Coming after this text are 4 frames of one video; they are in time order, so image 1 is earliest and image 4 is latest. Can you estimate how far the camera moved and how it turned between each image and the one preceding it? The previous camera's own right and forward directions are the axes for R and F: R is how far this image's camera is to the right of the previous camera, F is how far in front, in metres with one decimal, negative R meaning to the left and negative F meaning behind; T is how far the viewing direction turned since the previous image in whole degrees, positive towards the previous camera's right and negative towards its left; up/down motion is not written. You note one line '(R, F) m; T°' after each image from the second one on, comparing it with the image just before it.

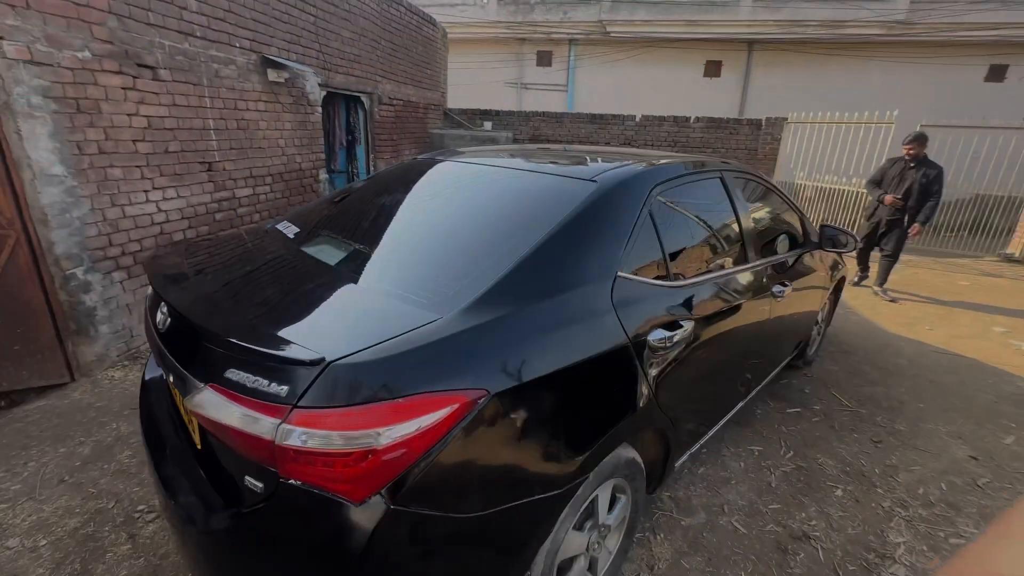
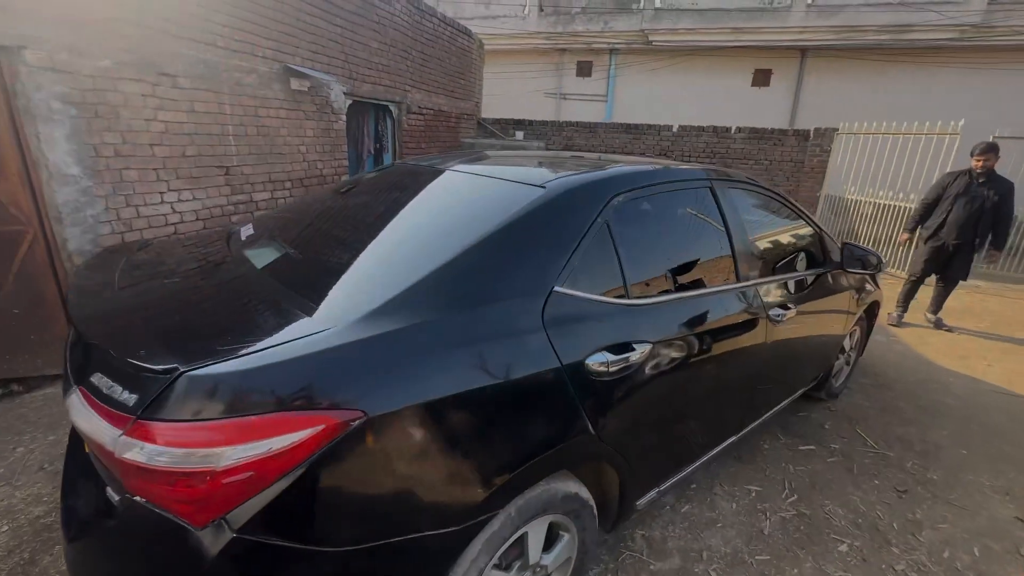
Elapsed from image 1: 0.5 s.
(+0.3, +0.1) m; -6°
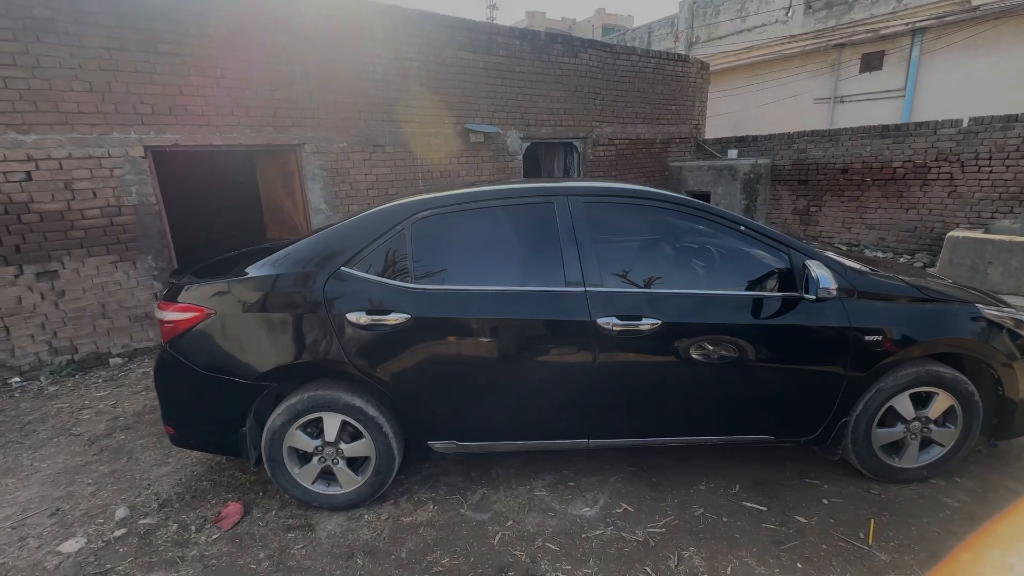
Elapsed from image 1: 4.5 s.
(+2.1, +0.1) m; -37°
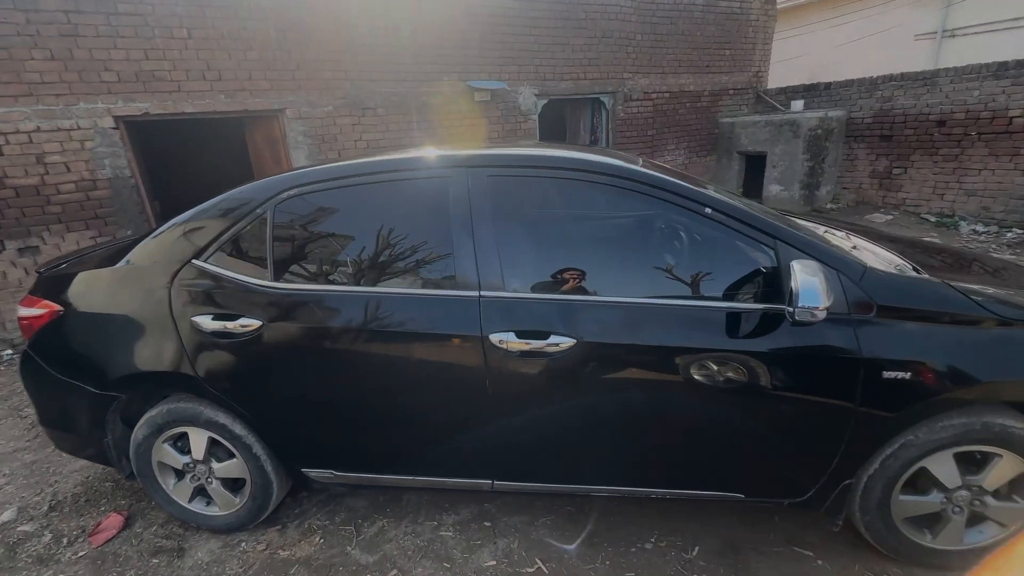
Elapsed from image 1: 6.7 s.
(+0.7, +0.6) m; -8°
